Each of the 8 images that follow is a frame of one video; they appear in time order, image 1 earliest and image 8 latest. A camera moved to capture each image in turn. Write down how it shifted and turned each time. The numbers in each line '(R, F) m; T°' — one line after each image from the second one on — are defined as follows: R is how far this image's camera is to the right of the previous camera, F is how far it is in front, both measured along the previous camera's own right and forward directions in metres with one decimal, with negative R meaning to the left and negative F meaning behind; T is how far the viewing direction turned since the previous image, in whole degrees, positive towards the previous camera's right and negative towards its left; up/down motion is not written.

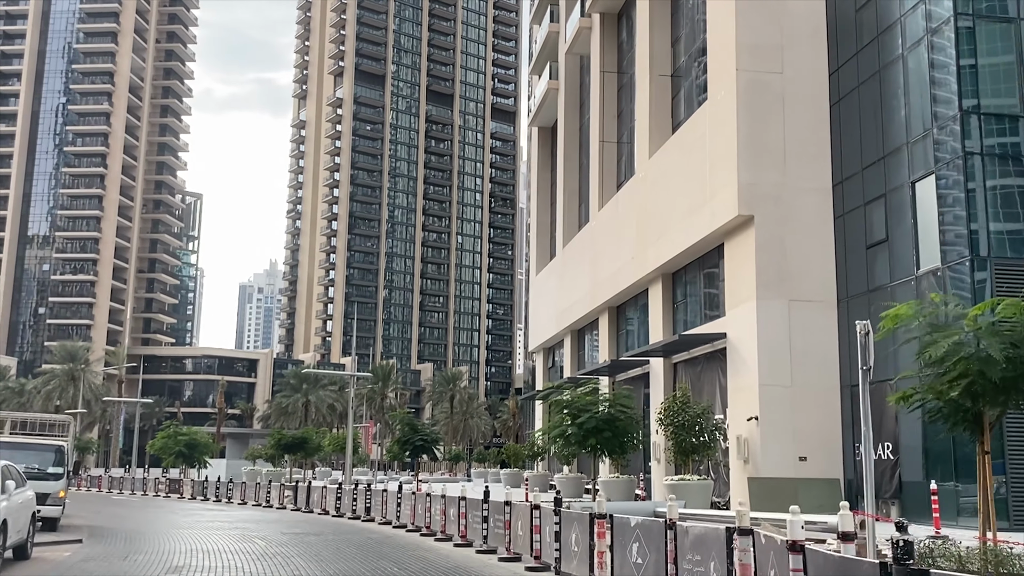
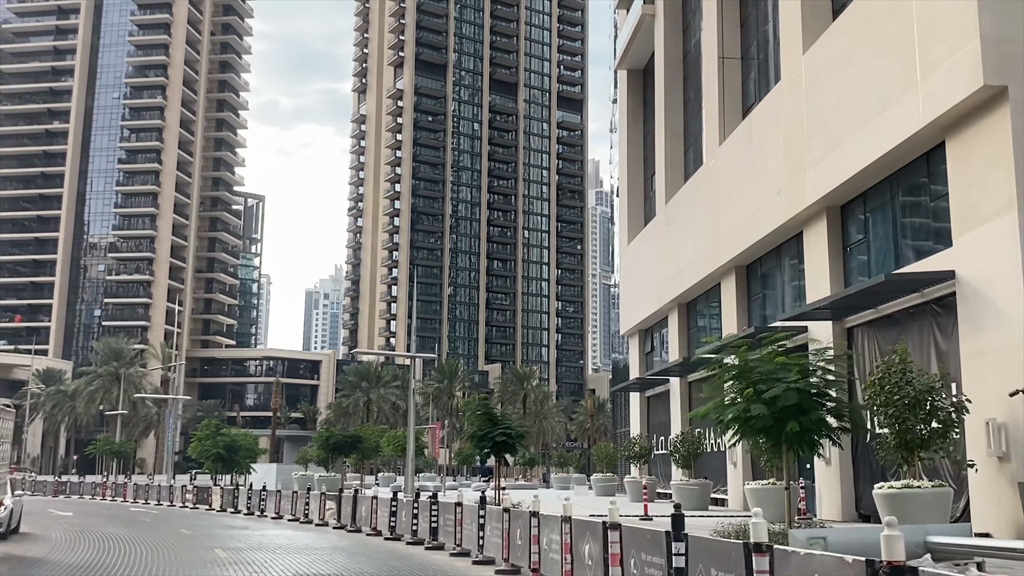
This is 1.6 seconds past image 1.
(-1.0, +7.4) m; -4°
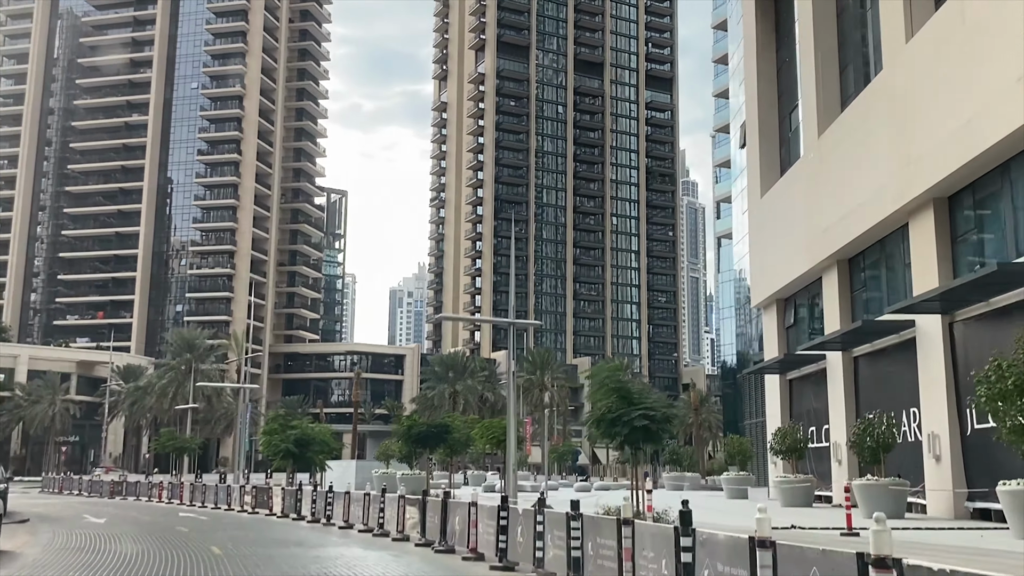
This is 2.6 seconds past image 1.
(-1.0, +6.0) m; -5°
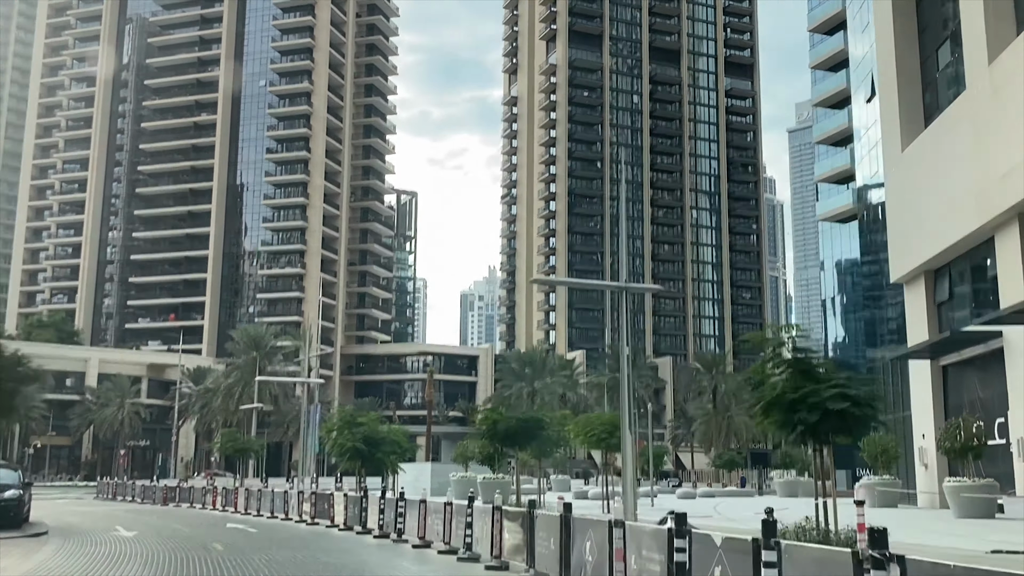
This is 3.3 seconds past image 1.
(-0.8, +4.5) m; -4°
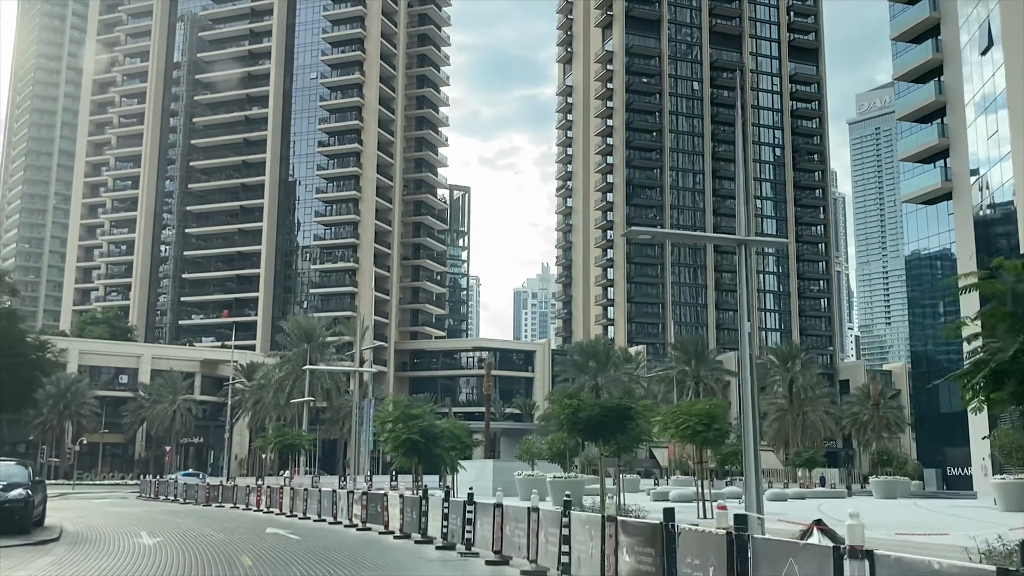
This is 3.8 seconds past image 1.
(-0.6, +3.2) m; -3°
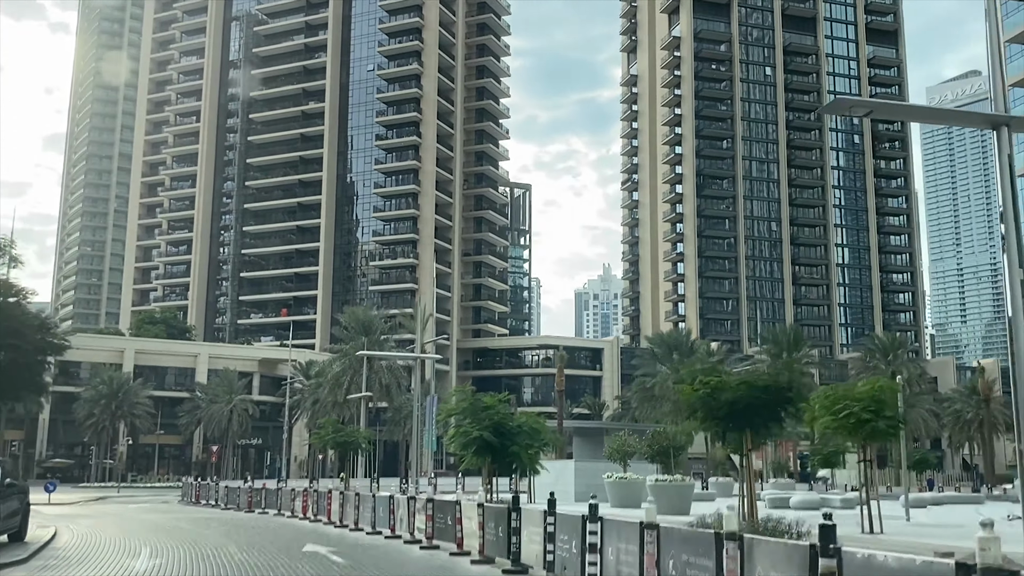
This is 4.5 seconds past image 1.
(-0.8, +4.7) m; -3°
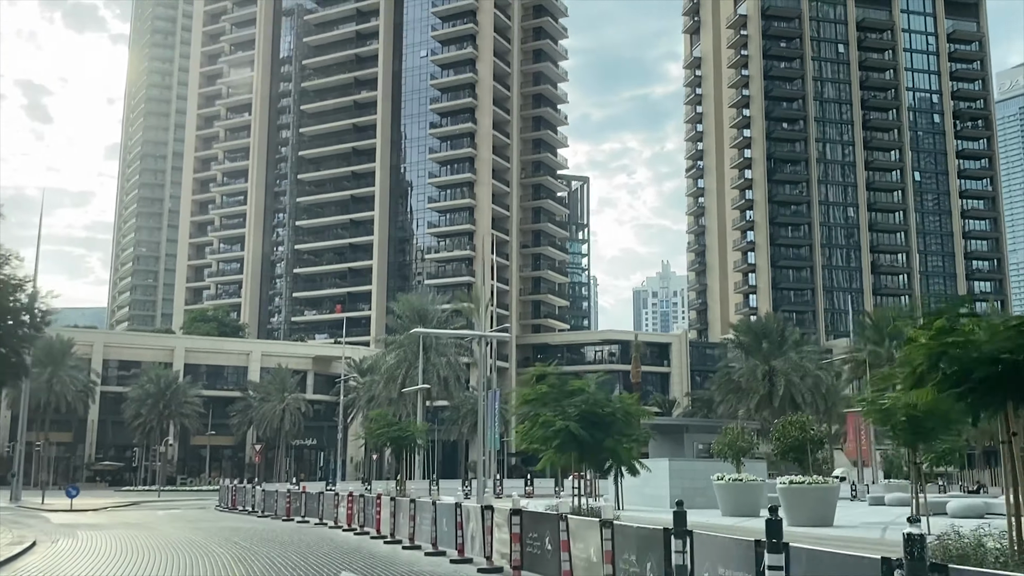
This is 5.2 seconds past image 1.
(-0.7, +4.7) m; -3°
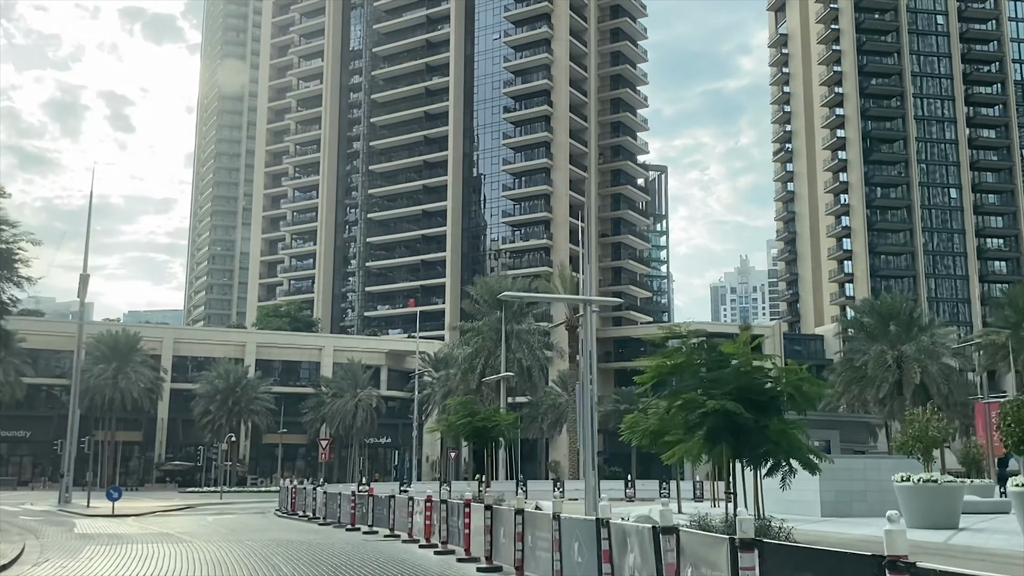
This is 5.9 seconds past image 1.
(-0.8, +4.7) m; -4°
